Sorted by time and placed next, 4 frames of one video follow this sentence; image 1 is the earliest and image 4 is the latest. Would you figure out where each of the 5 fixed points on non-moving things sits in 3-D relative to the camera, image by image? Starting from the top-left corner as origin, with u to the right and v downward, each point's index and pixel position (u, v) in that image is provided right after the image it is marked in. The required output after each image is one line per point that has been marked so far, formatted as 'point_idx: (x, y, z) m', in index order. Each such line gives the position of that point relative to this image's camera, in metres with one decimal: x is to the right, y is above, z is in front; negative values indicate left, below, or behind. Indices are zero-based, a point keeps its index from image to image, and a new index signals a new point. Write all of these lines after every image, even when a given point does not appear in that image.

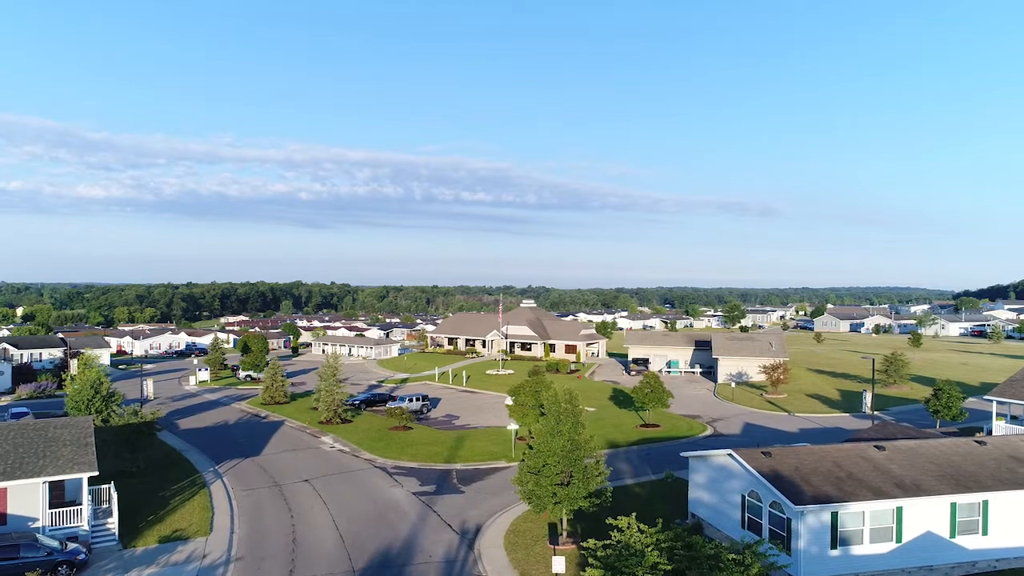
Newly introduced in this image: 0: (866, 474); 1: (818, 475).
0: (+9.2, -4.9, +17.3) m
1: (+7.9, -4.8, +17.1) m
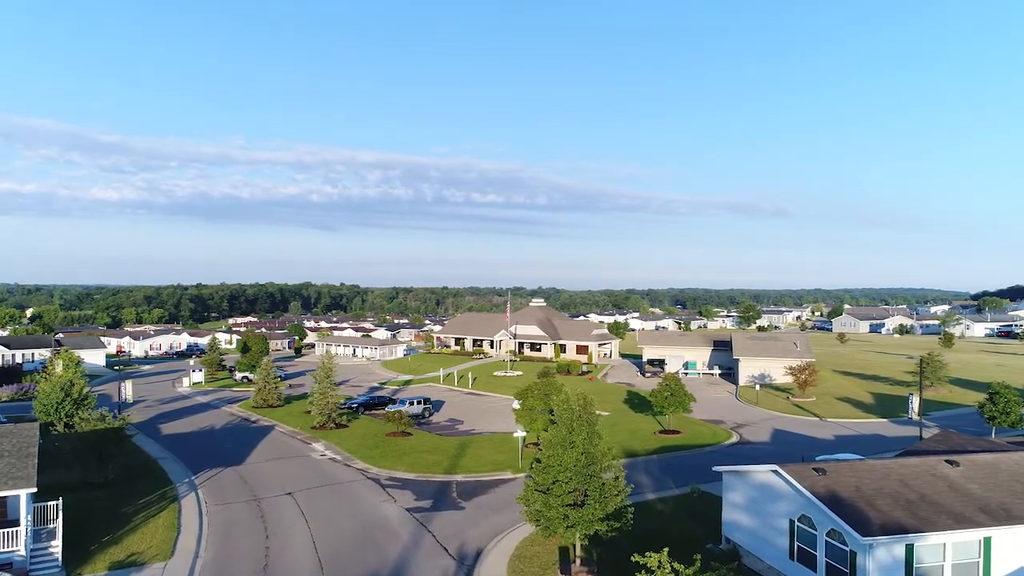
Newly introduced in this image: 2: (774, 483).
0: (+9.3, -4.5, +14.3) m
1: (+8.0, -4.5, +14.2) m
2: (+6.2, -4.6, +15.7) m
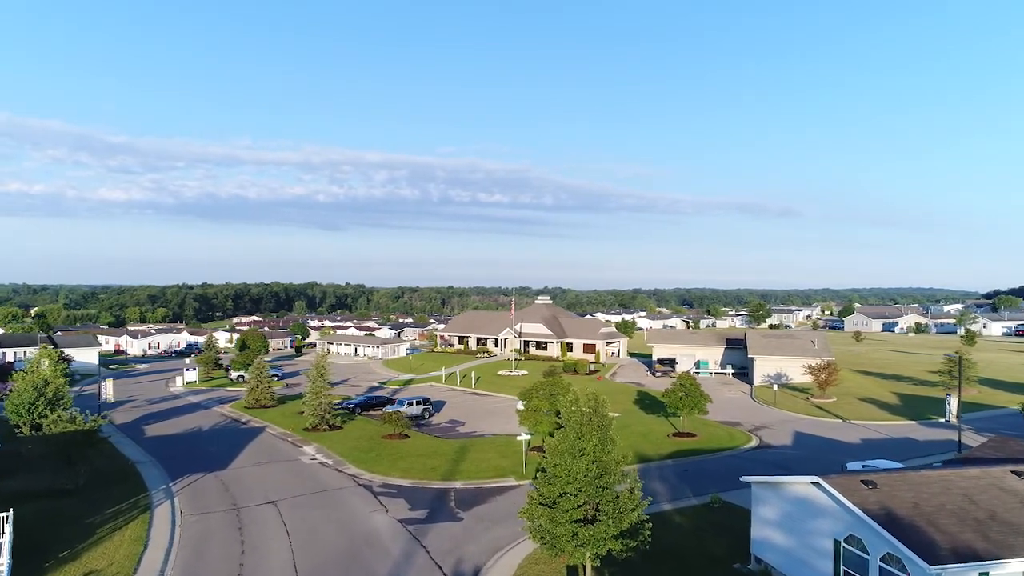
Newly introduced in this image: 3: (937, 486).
0: (+9.3, -4.2, +12.2) m
1: (+8.0, -4.2, +12.1) m
2: (+6.2, -4.3, +13.6) m
3: (+8.4, -3.9, +13.1) m
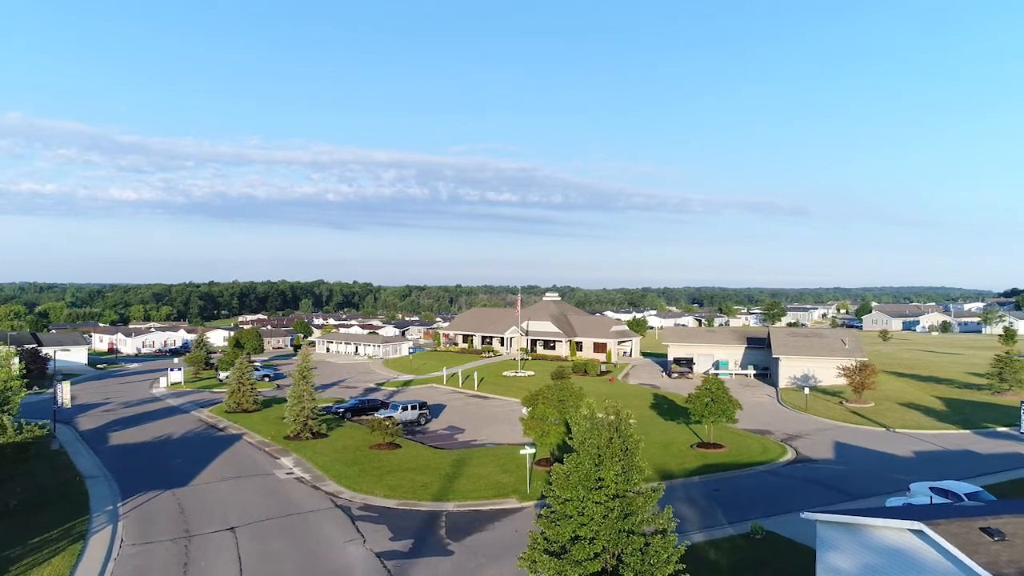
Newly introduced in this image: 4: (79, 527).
0: (+9.2, -3.9, +8.7) m
1: (+7.9, -3.9, +8.6) m
2: (+6.1, -4.0, +10.1) m
3: (+8.3, -3.6, +9.6) m
4: (-12.2, -6.7, +18.8) m
